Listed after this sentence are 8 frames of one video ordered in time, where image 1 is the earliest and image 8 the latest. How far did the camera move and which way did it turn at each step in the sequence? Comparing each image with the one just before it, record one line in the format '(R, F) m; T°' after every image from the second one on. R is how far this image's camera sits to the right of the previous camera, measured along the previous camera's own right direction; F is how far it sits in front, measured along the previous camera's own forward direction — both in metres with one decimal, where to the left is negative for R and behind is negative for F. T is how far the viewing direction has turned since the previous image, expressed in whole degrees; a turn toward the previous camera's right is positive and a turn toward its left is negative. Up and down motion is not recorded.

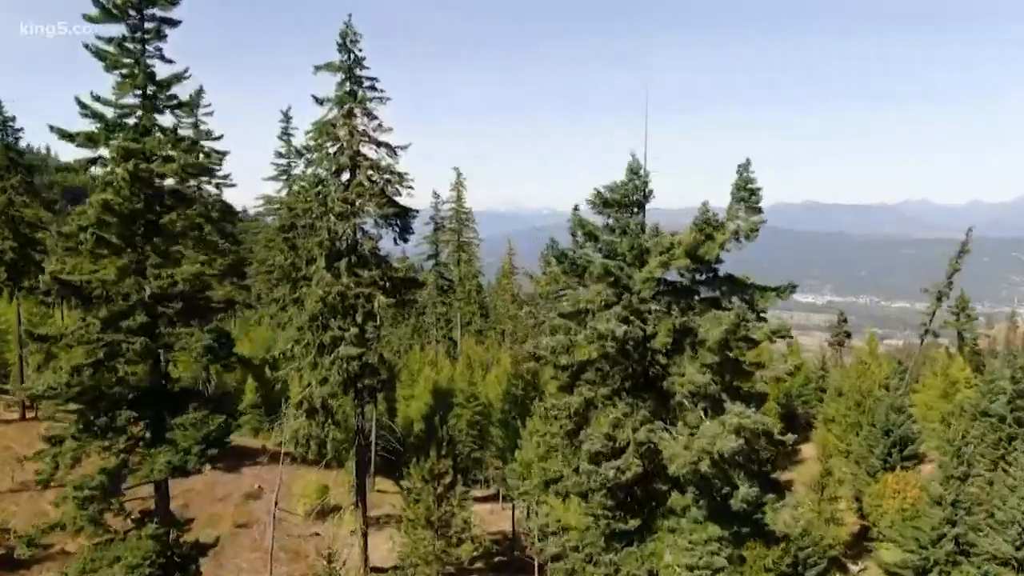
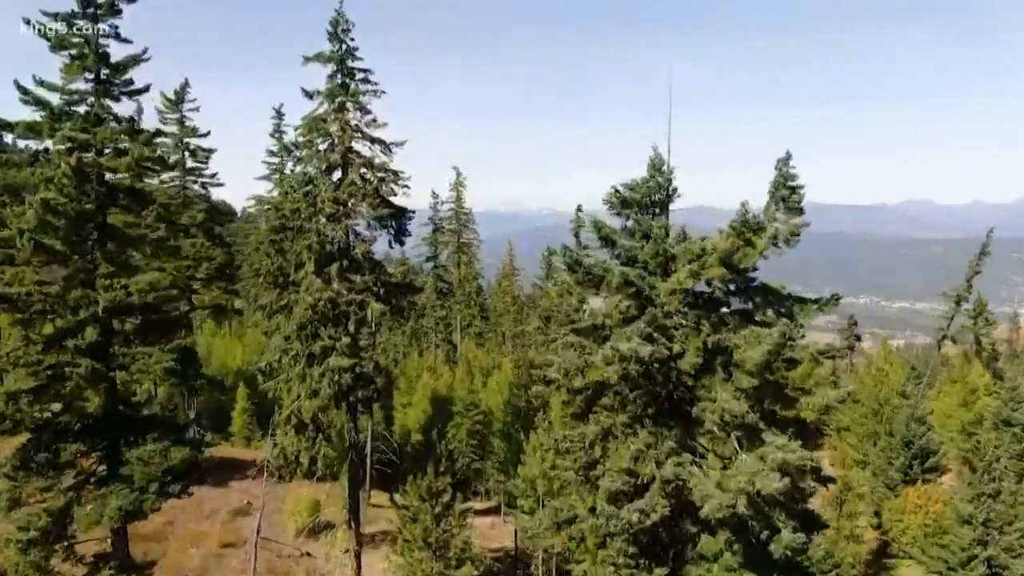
(-0.1, +1.7) m; 0°
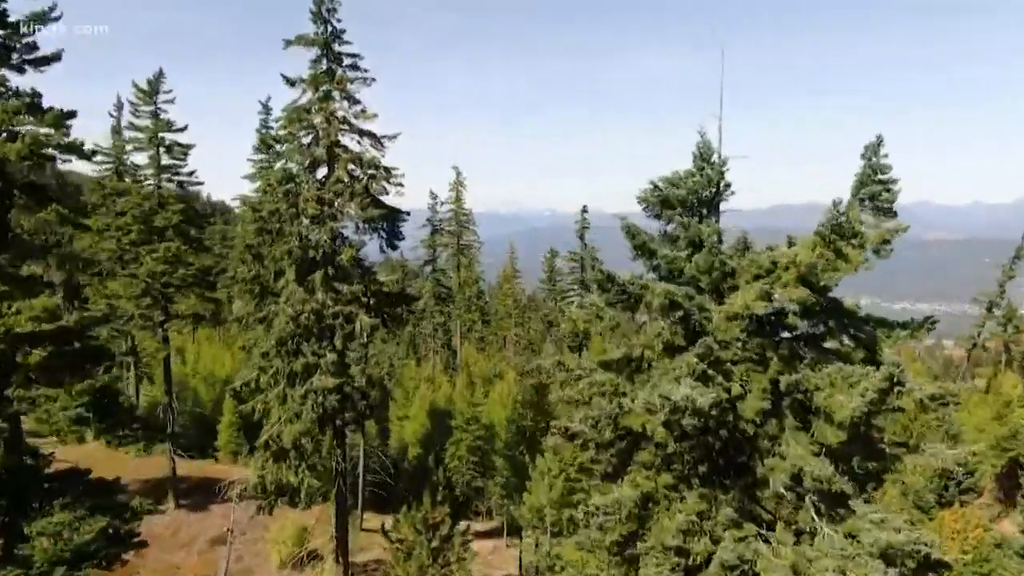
(-0.2, +2.6) m; 0°
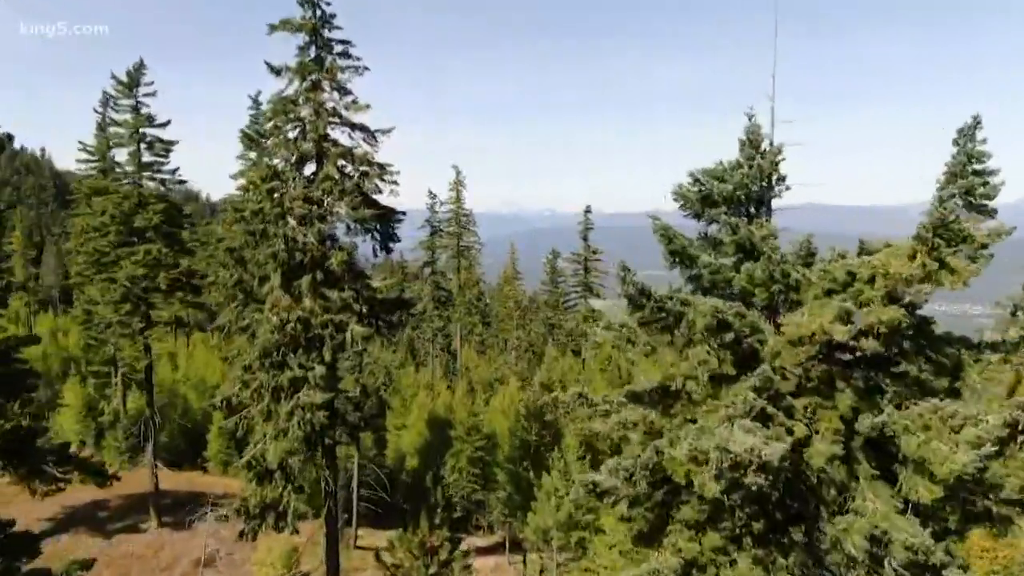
(-0.1, +1.7) m; 0°
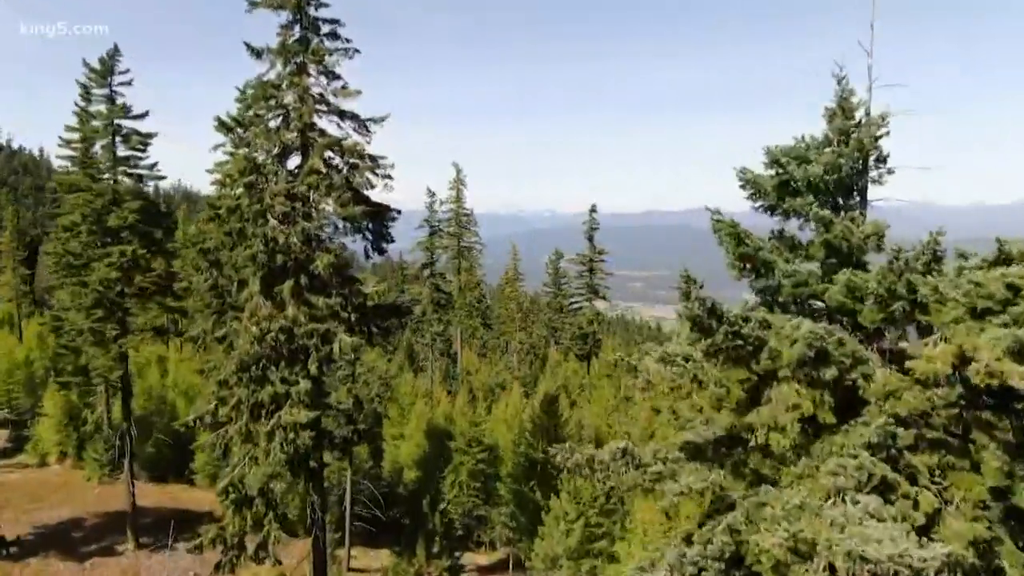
(-0.1, +2.0) m; 0°
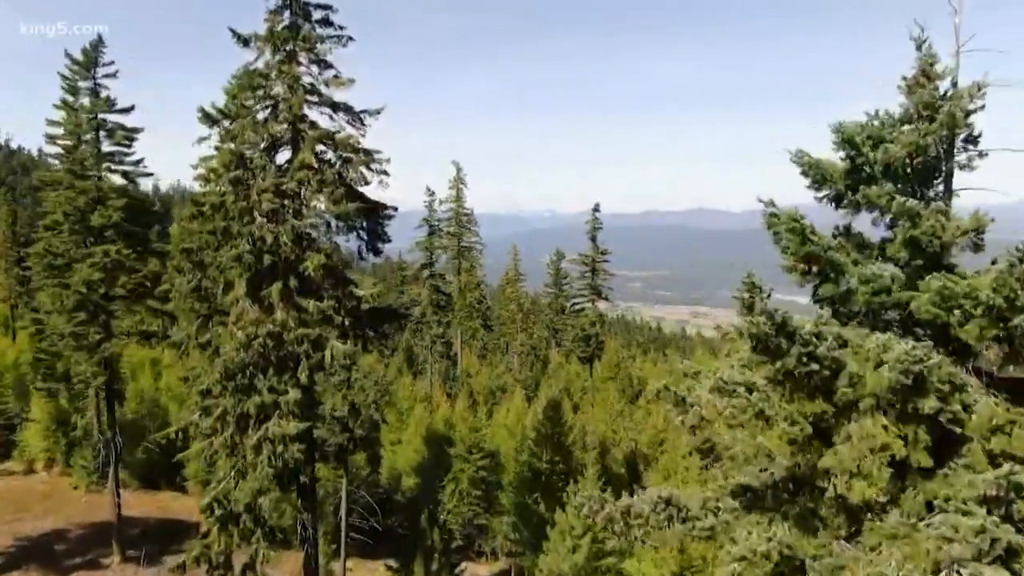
(-0.1, +1.1) m; 0°
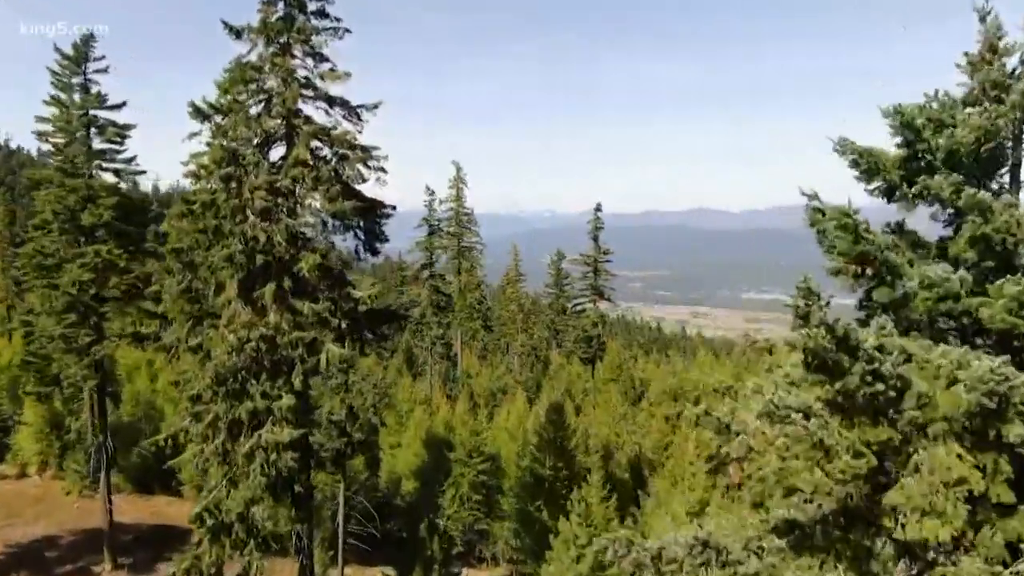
(-0.1, +0.6) m; 0°
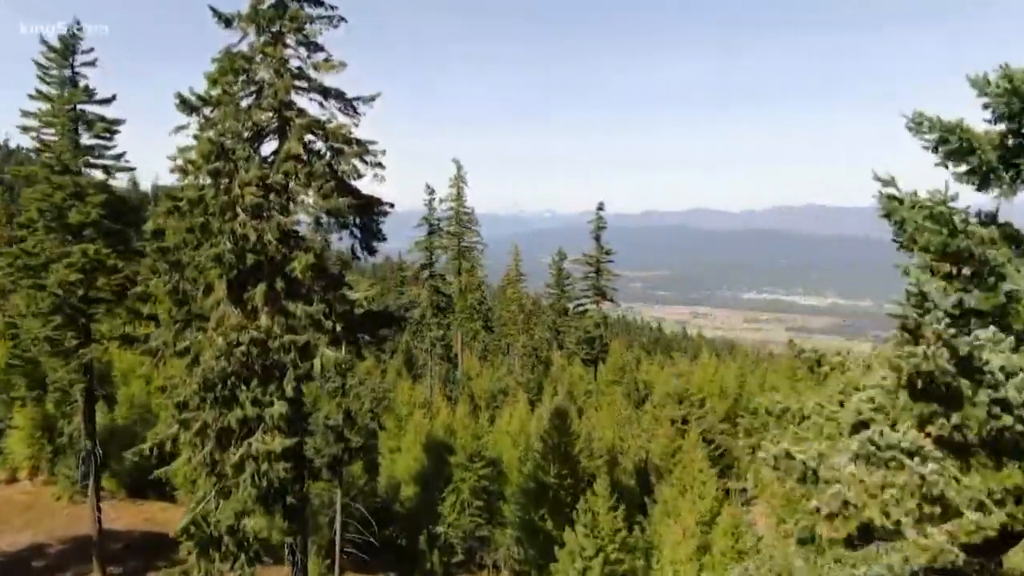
(-0.1, +0.8) m; 0°
